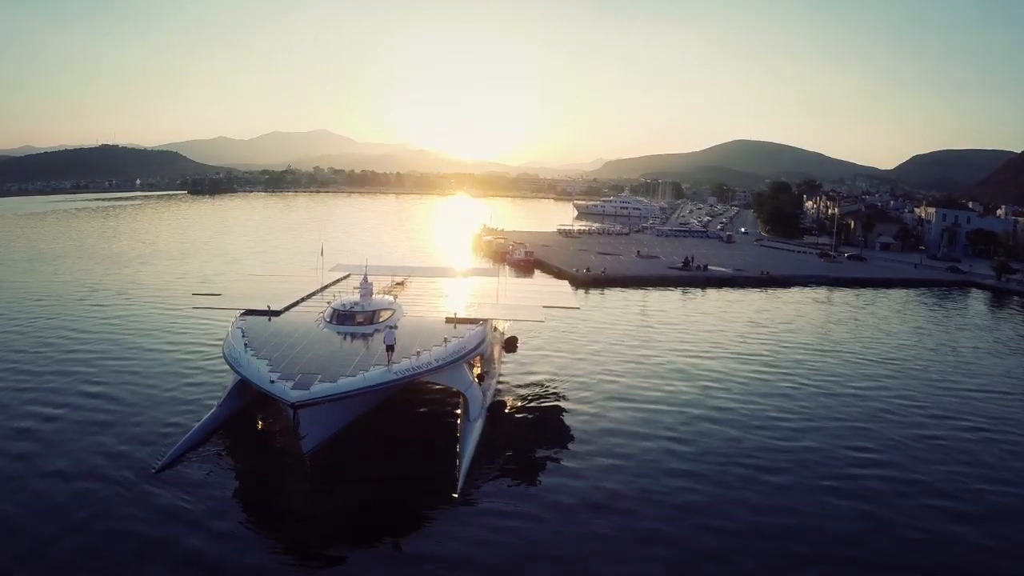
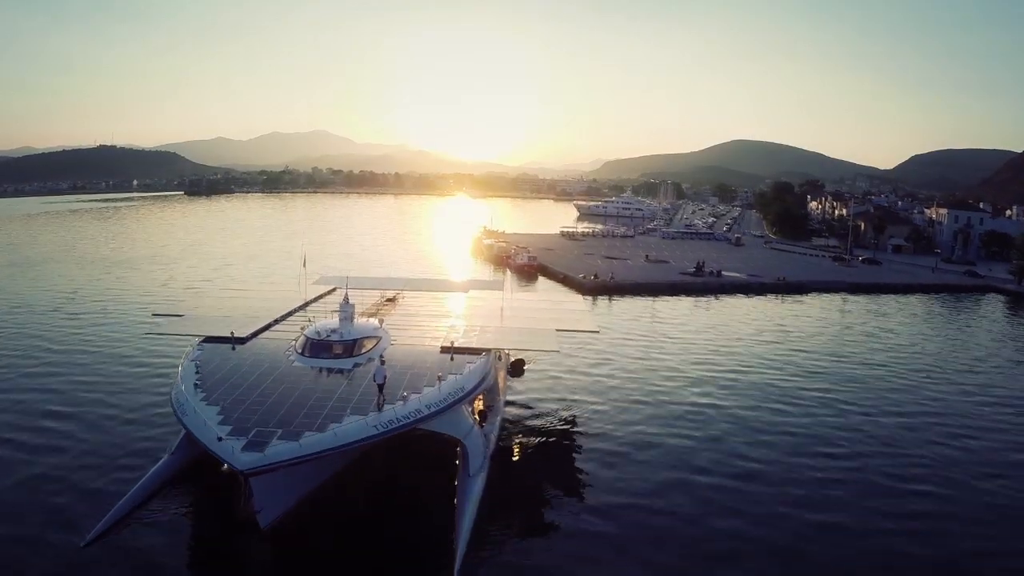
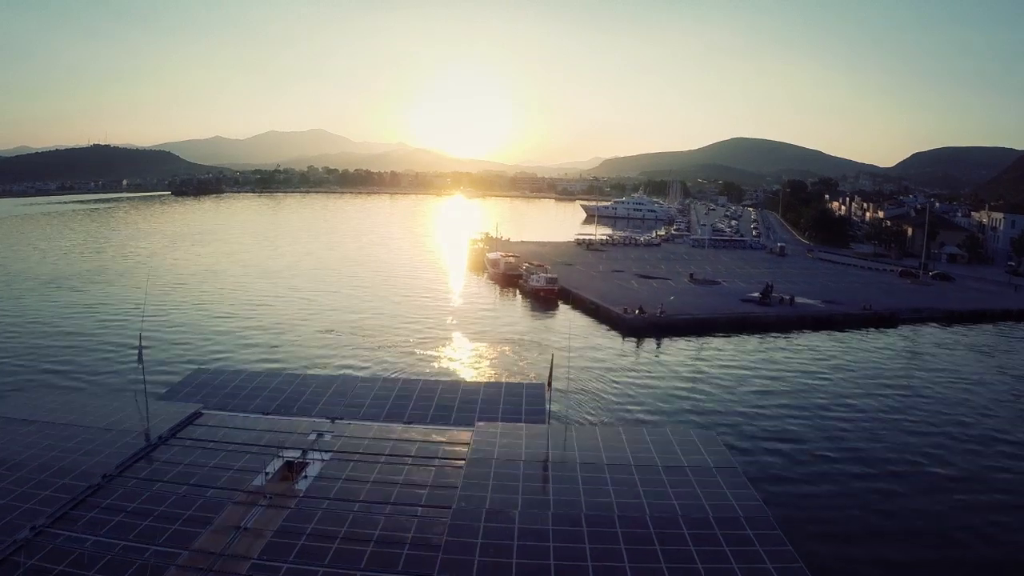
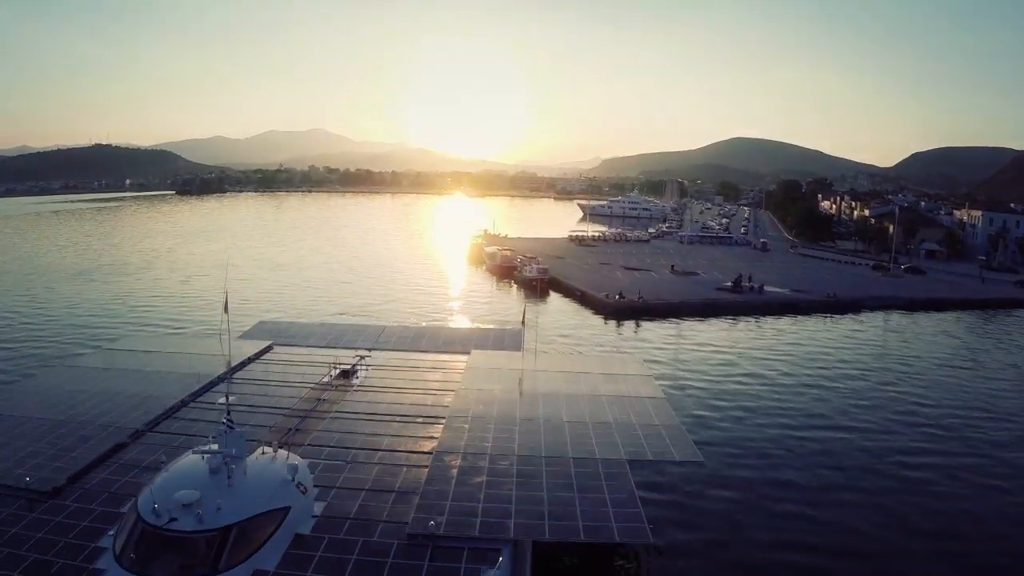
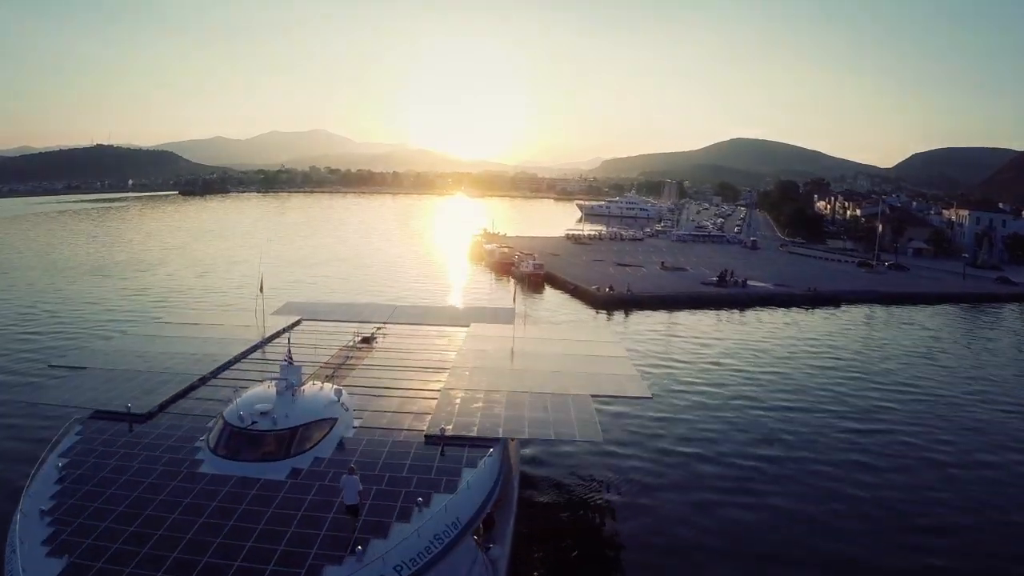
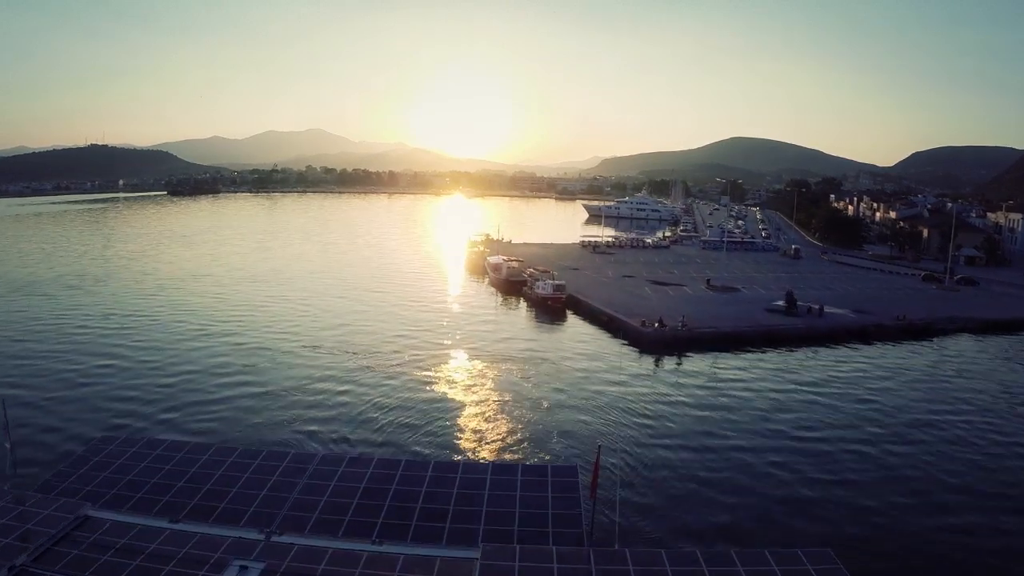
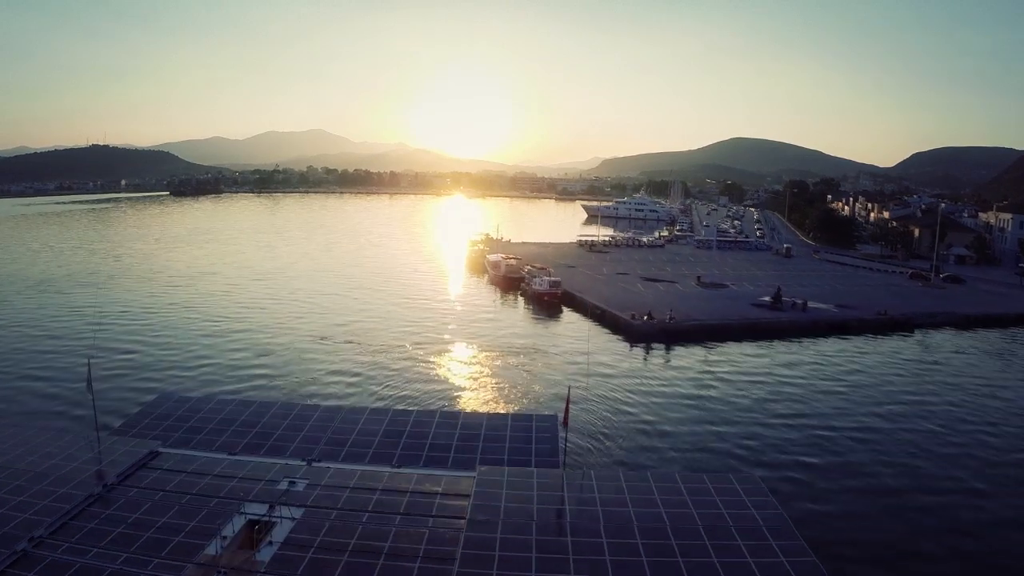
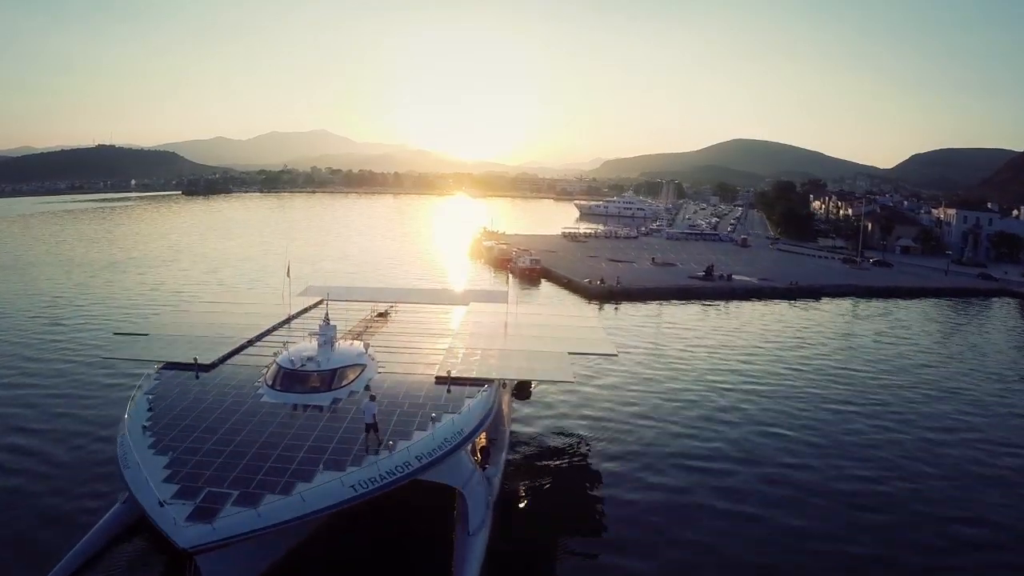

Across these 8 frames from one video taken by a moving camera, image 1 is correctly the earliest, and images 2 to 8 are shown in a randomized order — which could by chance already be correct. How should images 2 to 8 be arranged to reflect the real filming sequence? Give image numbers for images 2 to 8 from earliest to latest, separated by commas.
2, 8, 5, 4, 3, 7, 6
